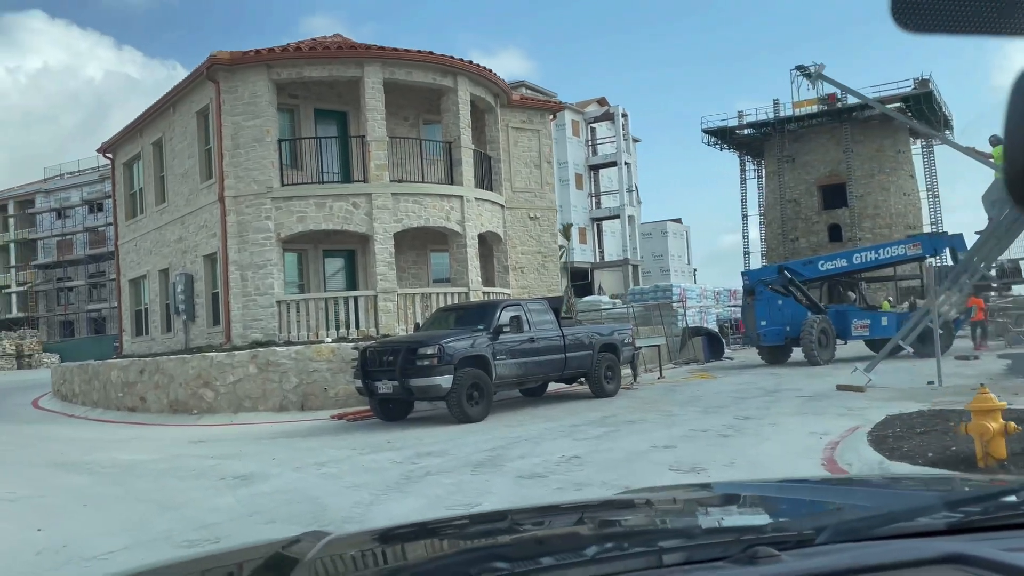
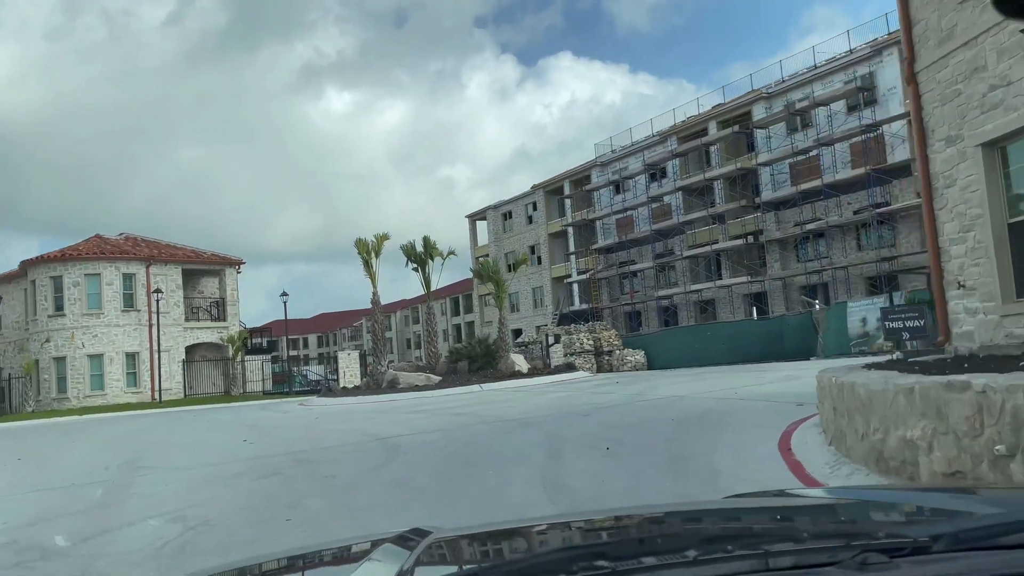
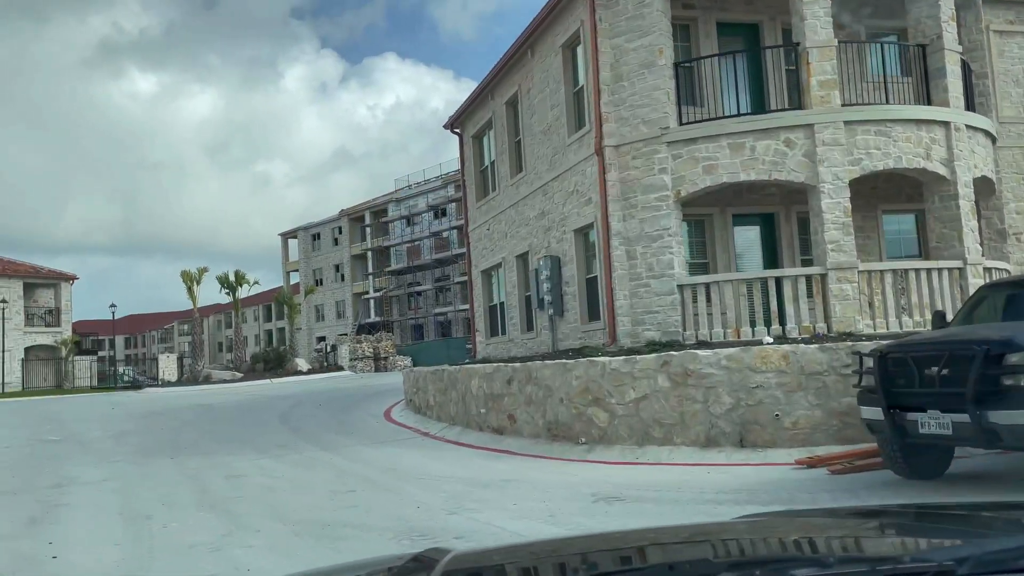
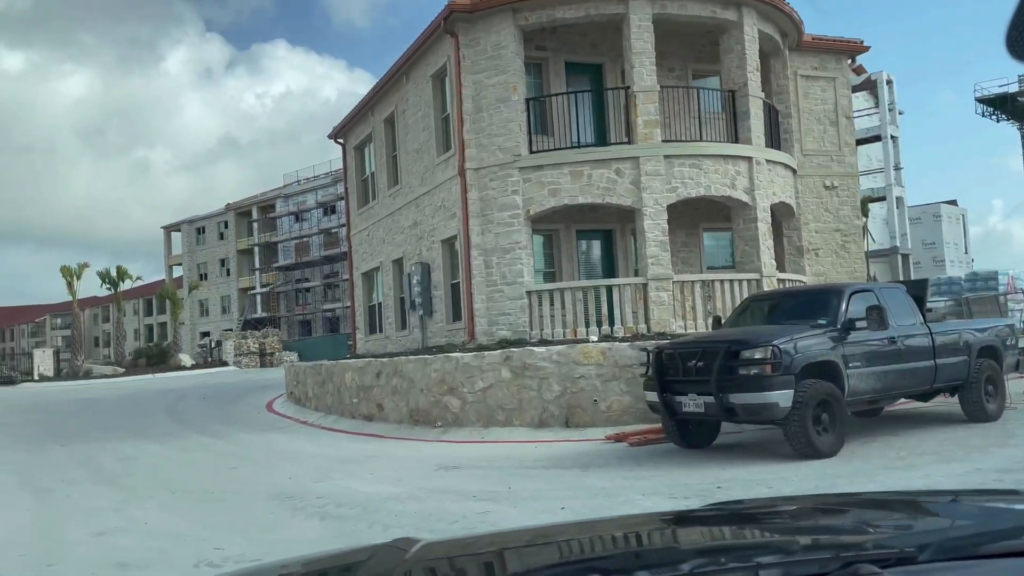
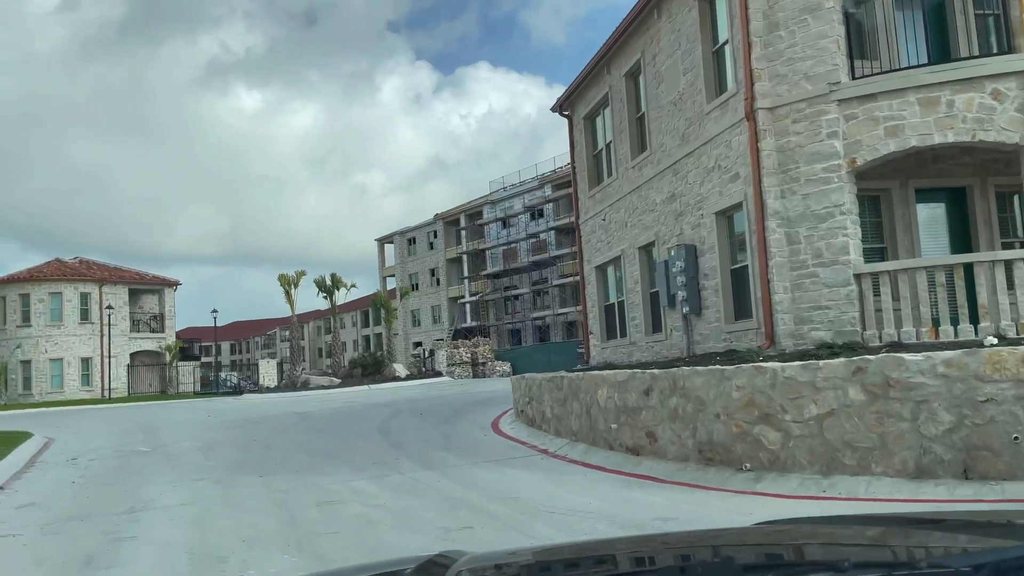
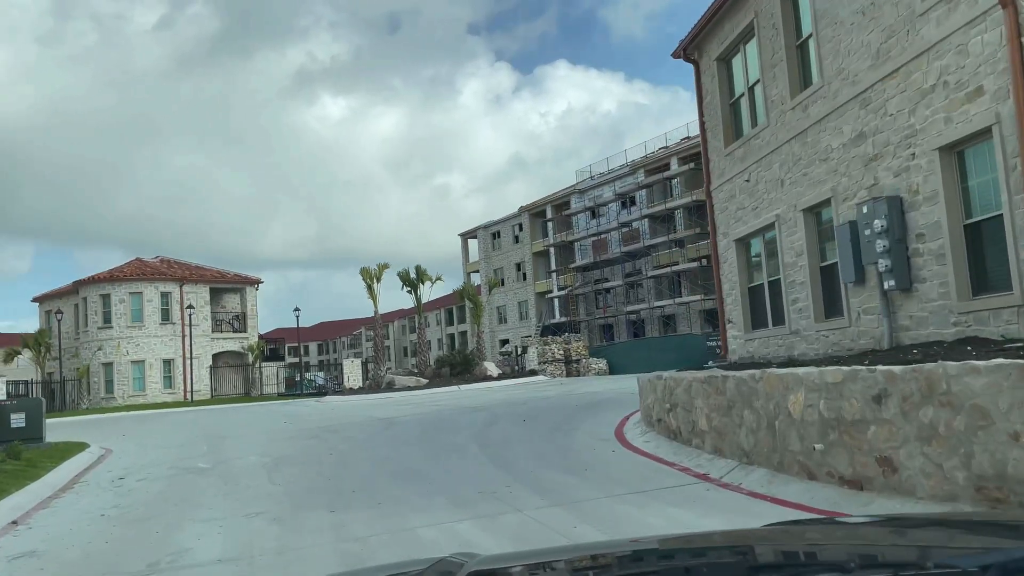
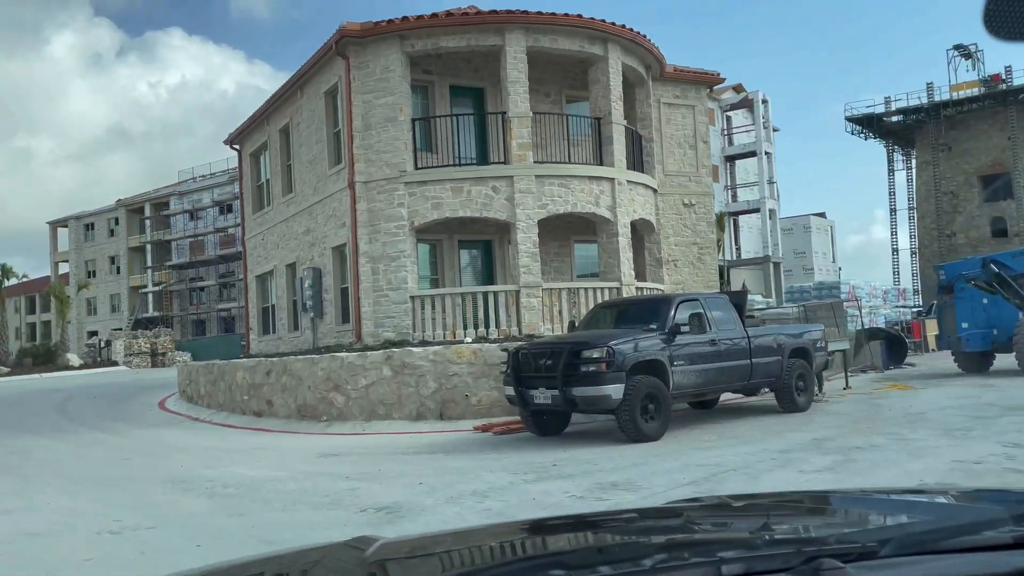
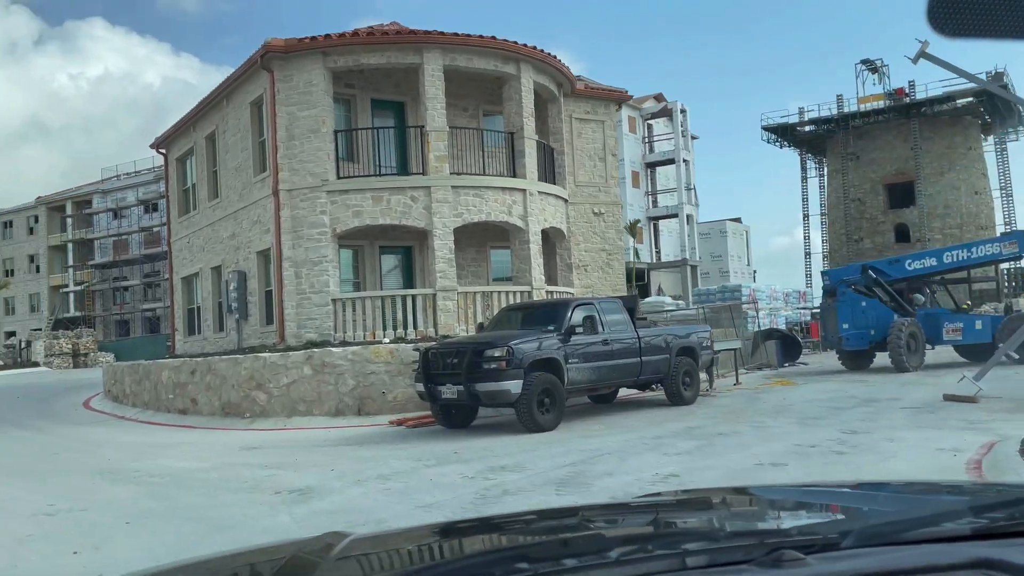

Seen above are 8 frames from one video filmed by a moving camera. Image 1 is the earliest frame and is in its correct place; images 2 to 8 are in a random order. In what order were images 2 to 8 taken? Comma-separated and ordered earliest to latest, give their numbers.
8, 7, 4, 3, 5, 6, 2
